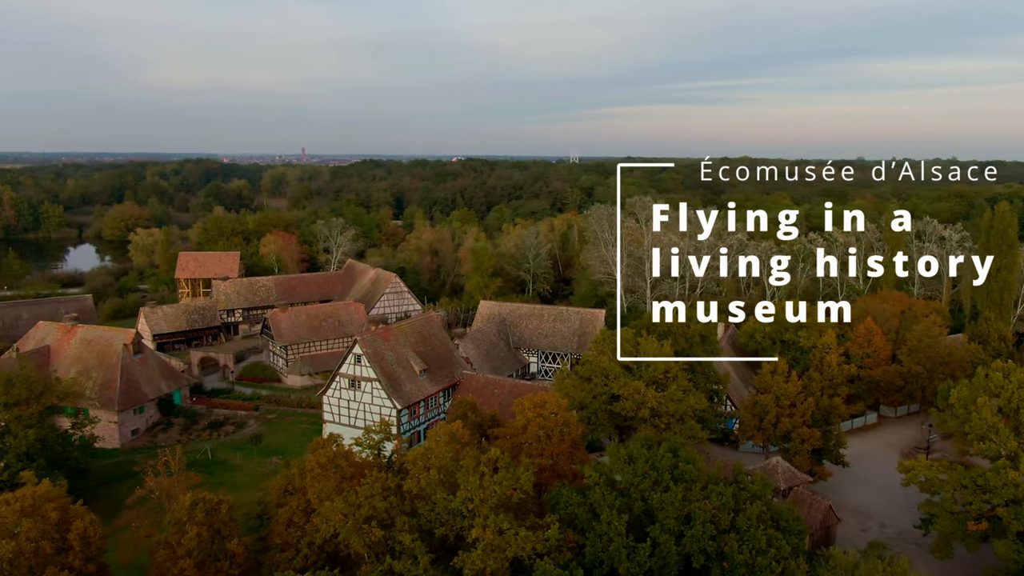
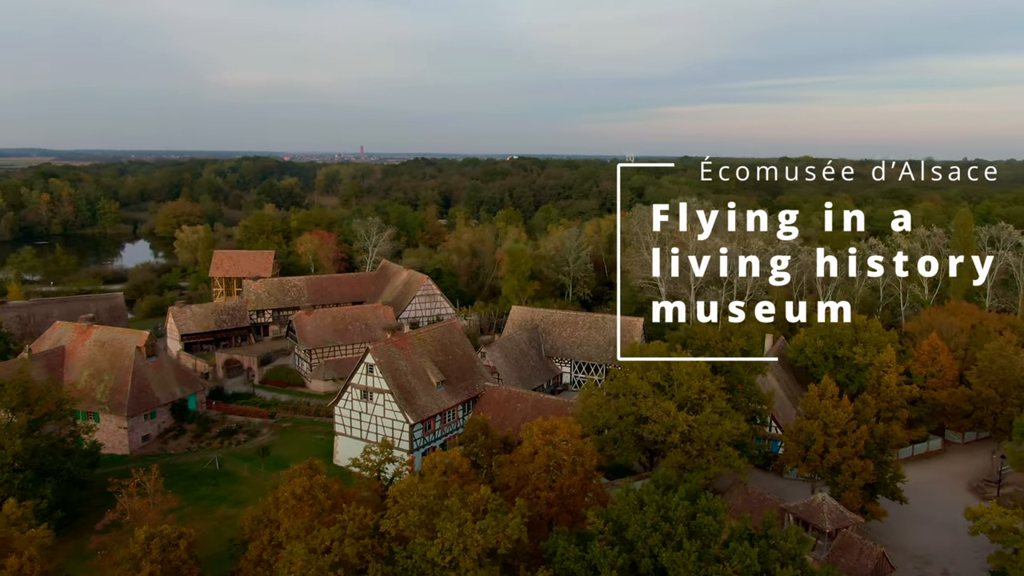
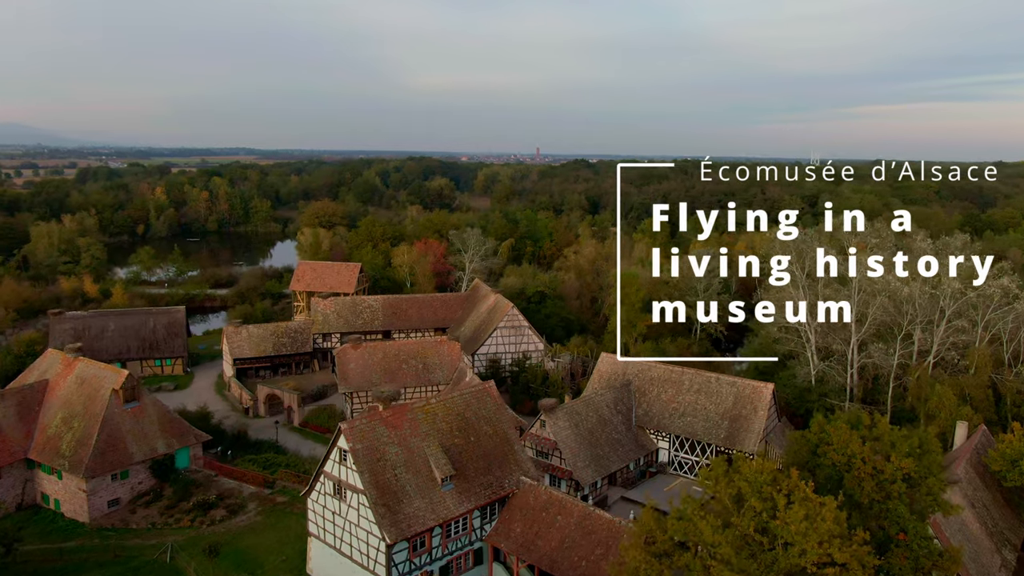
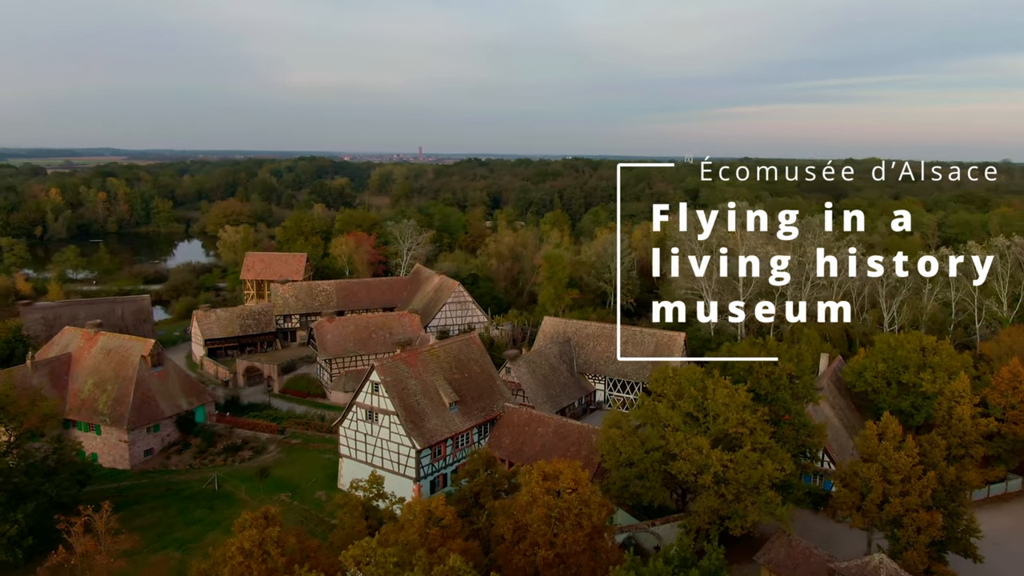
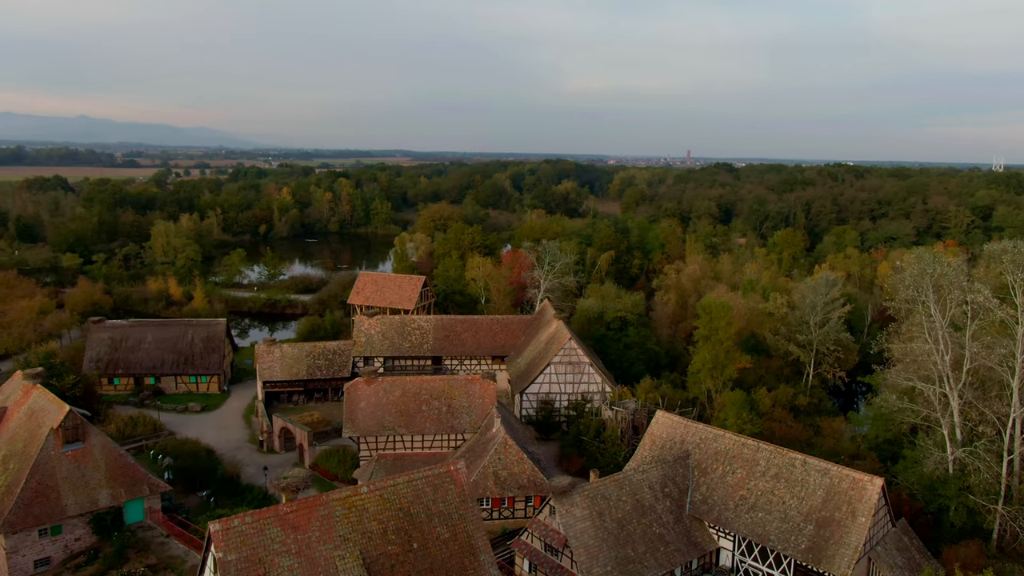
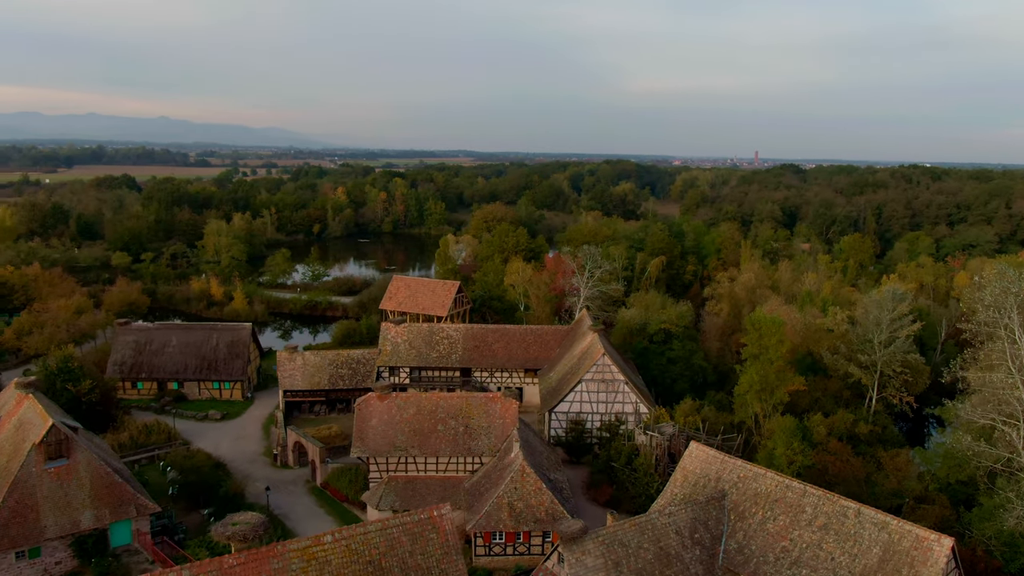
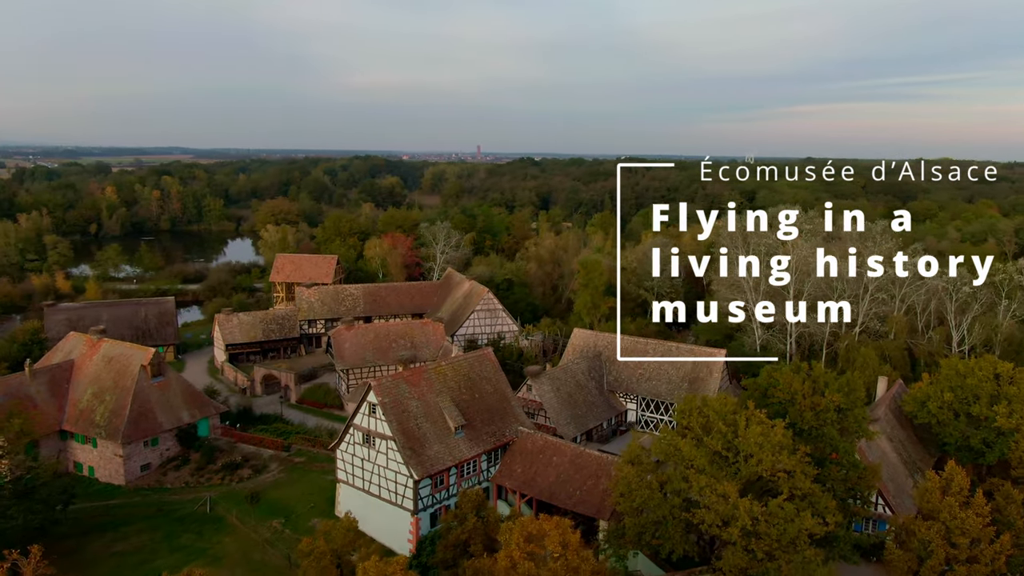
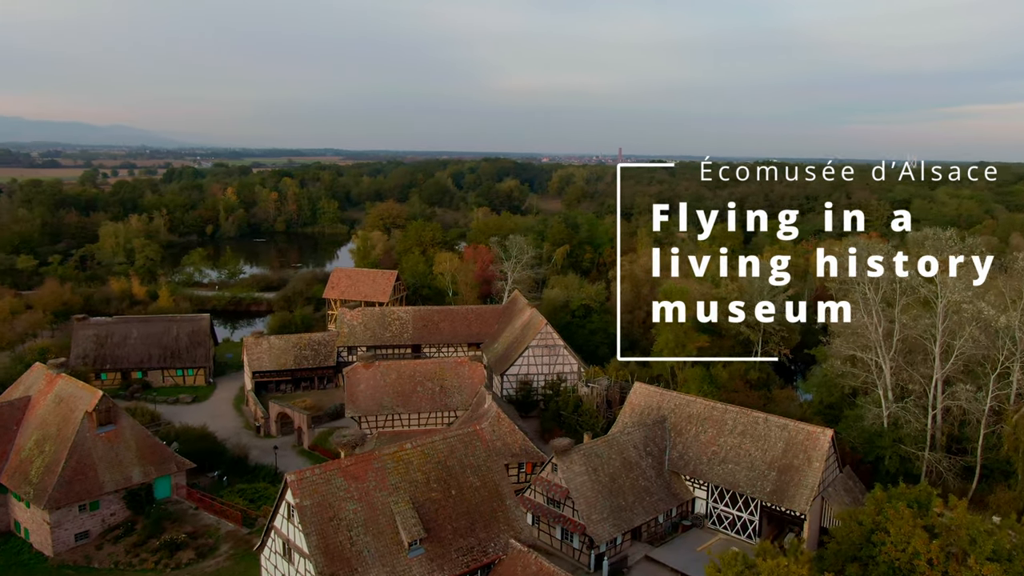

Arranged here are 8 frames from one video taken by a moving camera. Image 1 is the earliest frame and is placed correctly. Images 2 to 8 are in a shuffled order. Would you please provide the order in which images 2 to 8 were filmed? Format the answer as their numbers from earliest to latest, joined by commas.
2, 4, 7, 3, 8, 5, 6
